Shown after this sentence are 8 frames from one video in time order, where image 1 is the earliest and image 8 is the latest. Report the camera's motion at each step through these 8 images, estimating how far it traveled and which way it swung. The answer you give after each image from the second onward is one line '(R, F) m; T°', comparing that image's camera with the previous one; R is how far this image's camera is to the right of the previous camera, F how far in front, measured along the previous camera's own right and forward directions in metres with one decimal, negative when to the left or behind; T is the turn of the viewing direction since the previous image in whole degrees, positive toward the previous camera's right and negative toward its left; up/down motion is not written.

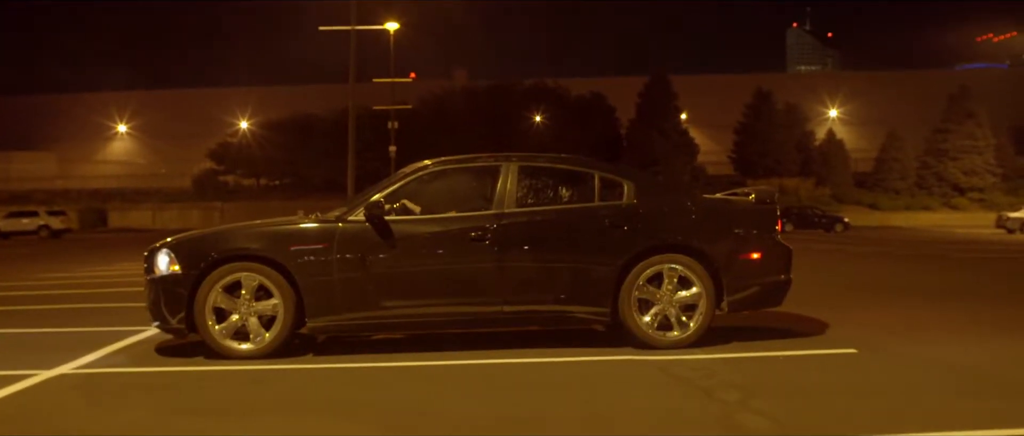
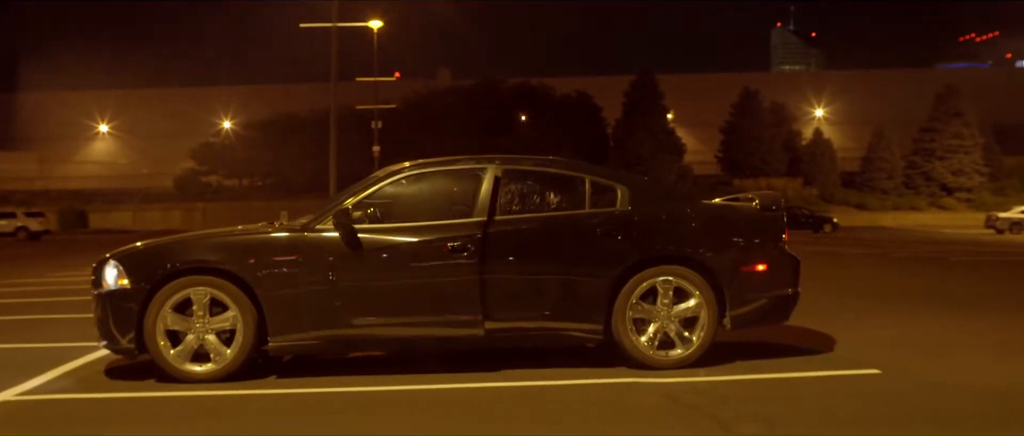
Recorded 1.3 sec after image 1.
(0.0, +0.8) m; +1°
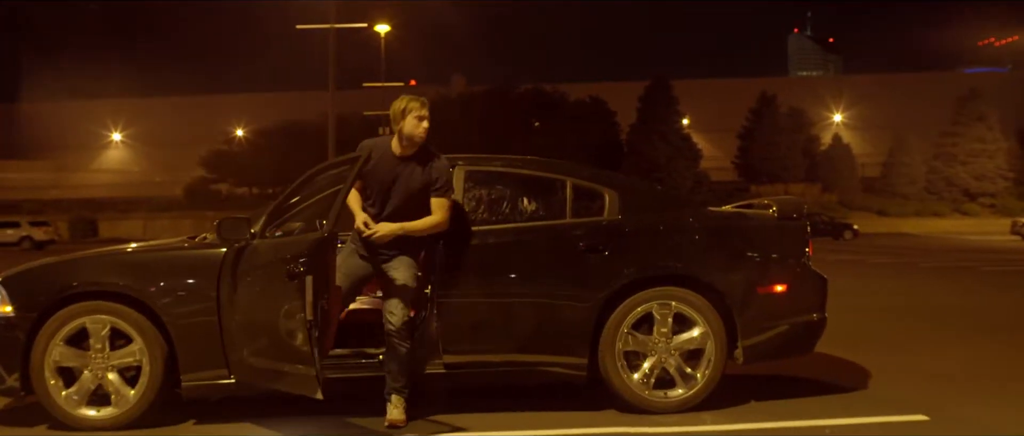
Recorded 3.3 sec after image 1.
(+0.3, +1.4) m; -1°
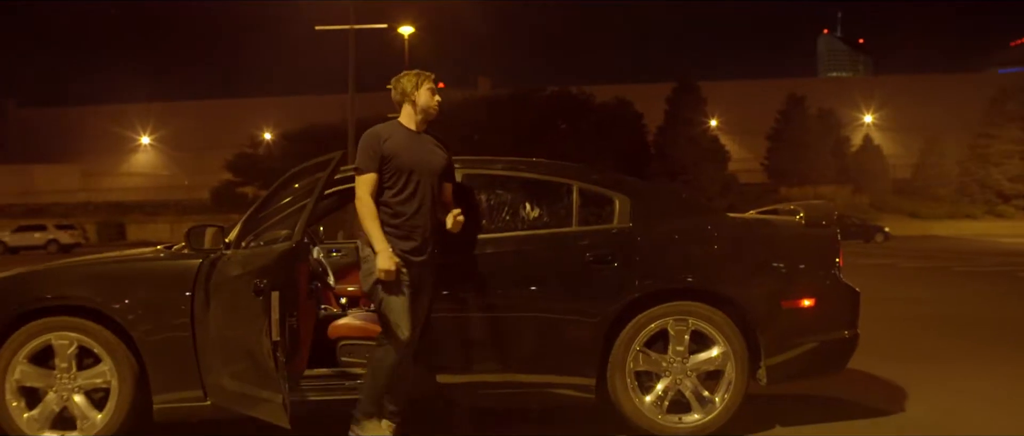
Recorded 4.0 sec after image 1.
(+0.1, +0.6) m; -1°
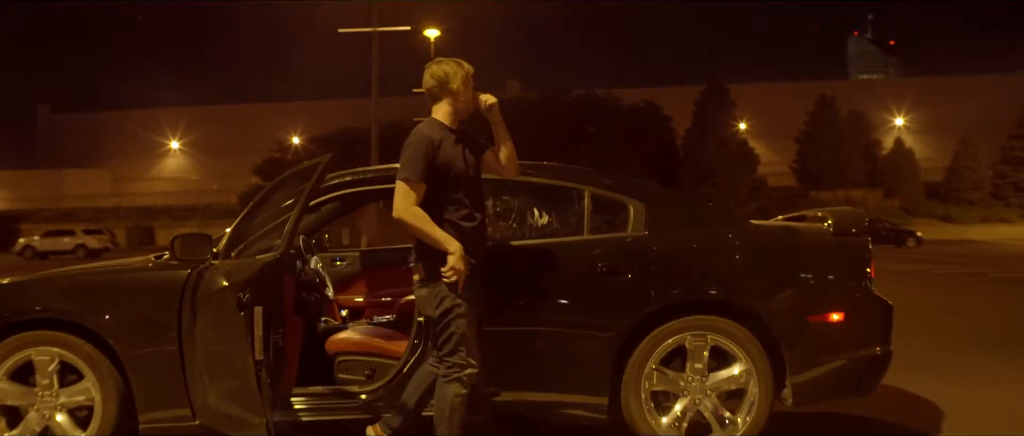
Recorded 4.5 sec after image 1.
(+0.1, +0.4) m; -1°
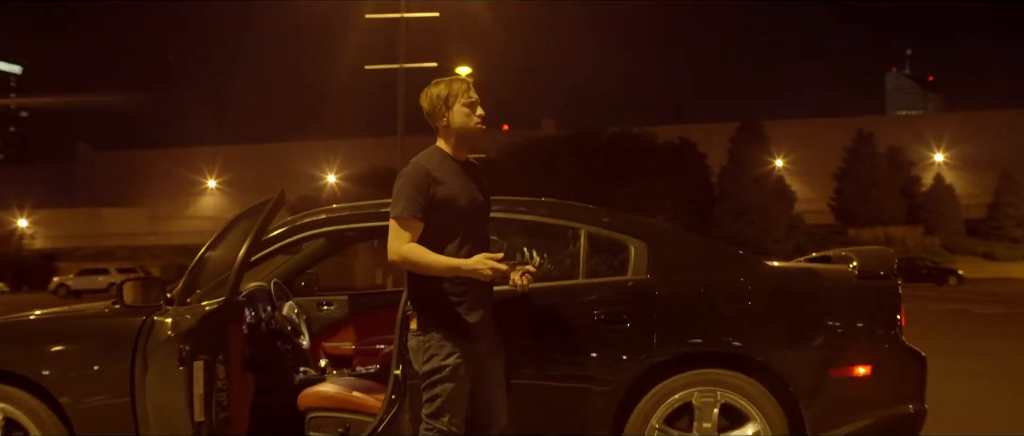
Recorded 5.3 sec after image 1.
(+0.2, +0.5) m; -2°
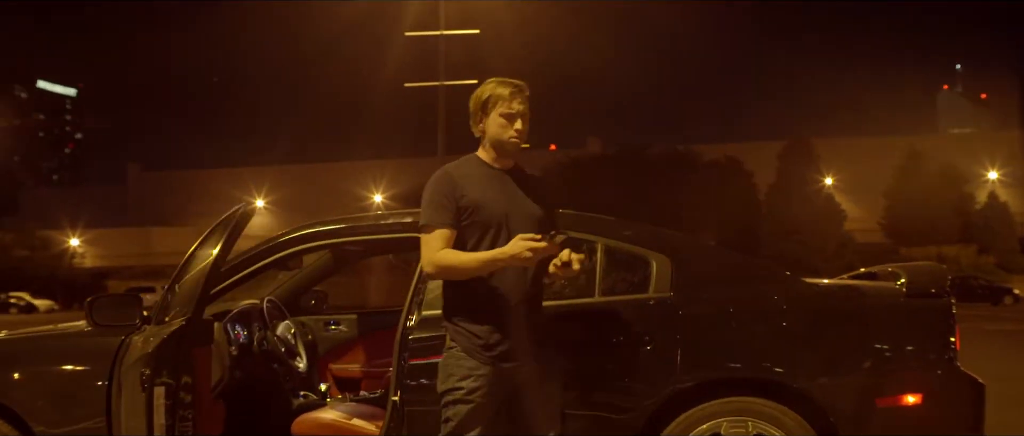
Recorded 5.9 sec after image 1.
(+0.2, +0.5) m; -2°
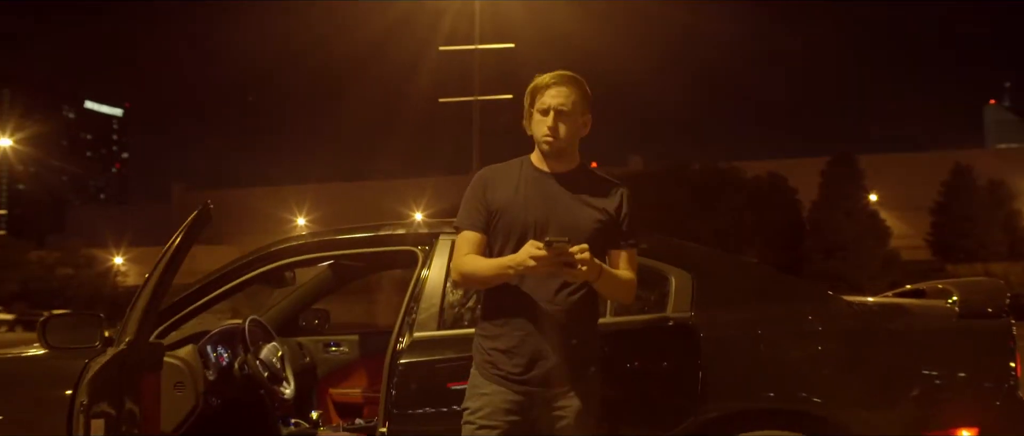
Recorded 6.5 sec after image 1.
(+0.1, +0.5) m; -2°
